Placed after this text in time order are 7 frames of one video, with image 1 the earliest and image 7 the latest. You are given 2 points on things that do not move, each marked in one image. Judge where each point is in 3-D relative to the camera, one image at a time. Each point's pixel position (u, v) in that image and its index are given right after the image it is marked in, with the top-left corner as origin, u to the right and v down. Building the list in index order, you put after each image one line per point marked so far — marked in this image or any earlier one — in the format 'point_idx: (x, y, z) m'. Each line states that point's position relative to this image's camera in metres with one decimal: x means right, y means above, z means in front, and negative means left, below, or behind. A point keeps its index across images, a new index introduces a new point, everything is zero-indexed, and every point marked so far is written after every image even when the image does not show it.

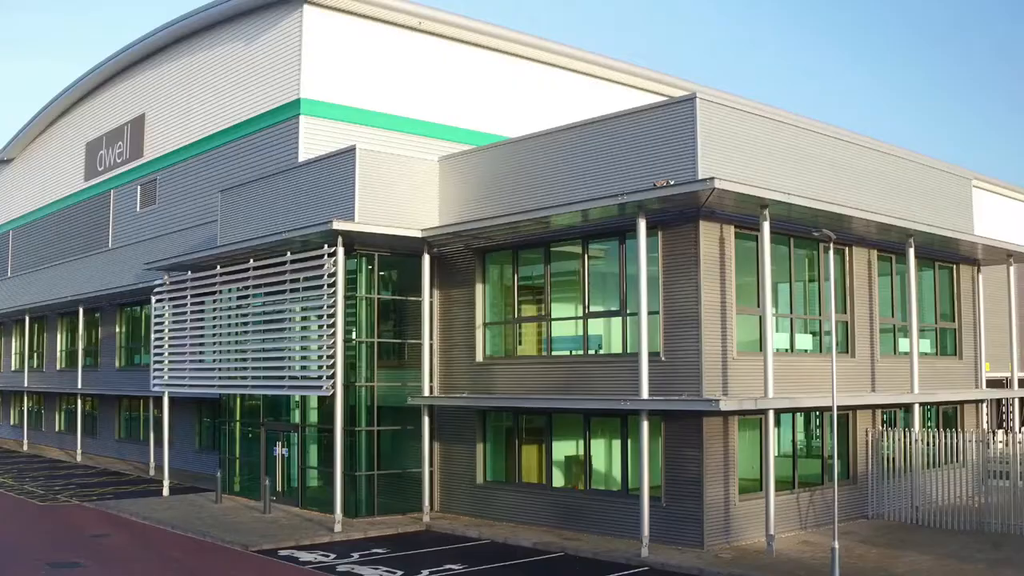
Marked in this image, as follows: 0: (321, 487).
0: (-3.6, -3.8, +18.5) m
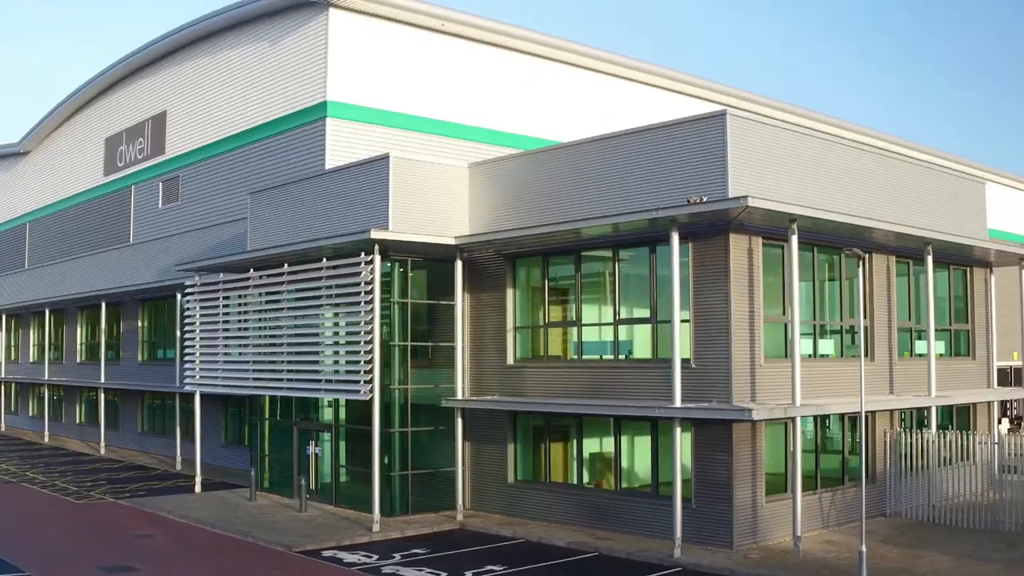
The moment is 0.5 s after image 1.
0: (-3.1, -3.9, +19.0) m
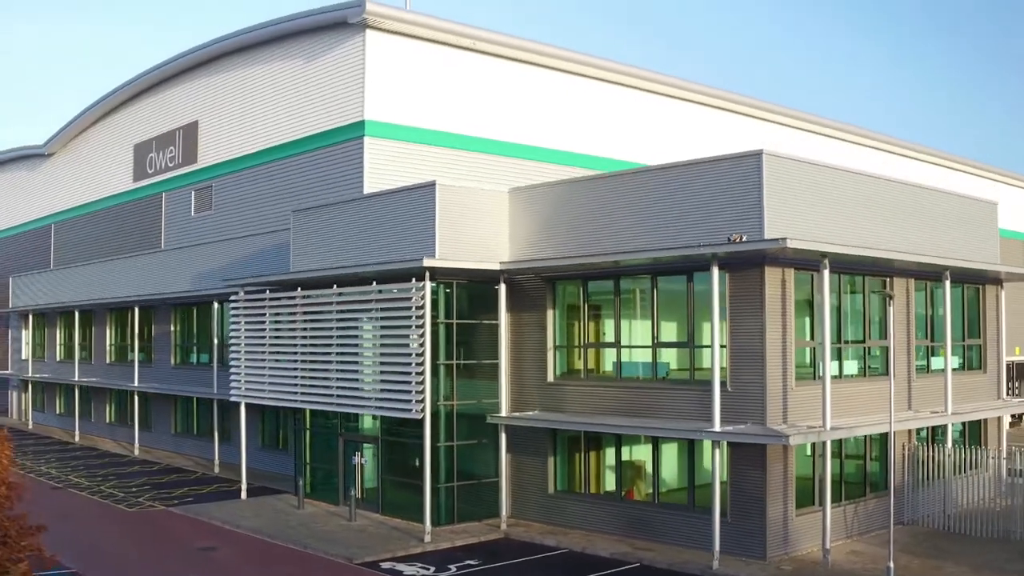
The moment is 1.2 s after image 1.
0: (-2.3, -4.3, +20.1) m
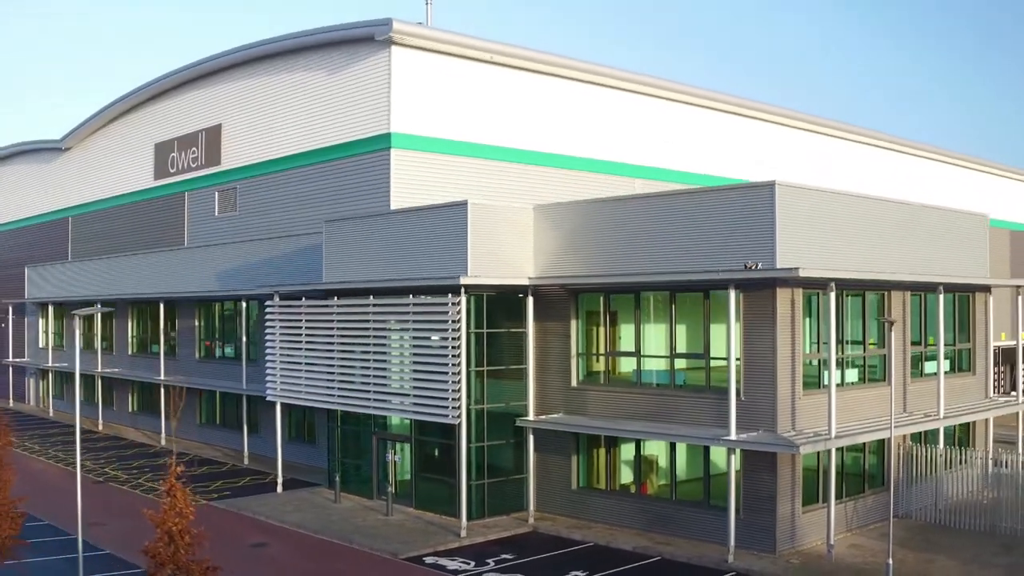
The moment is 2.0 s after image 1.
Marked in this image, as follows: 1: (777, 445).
0: (-1.8, -4.5, +21.6) m
1: (+4.4, -2.6, +16.2) m
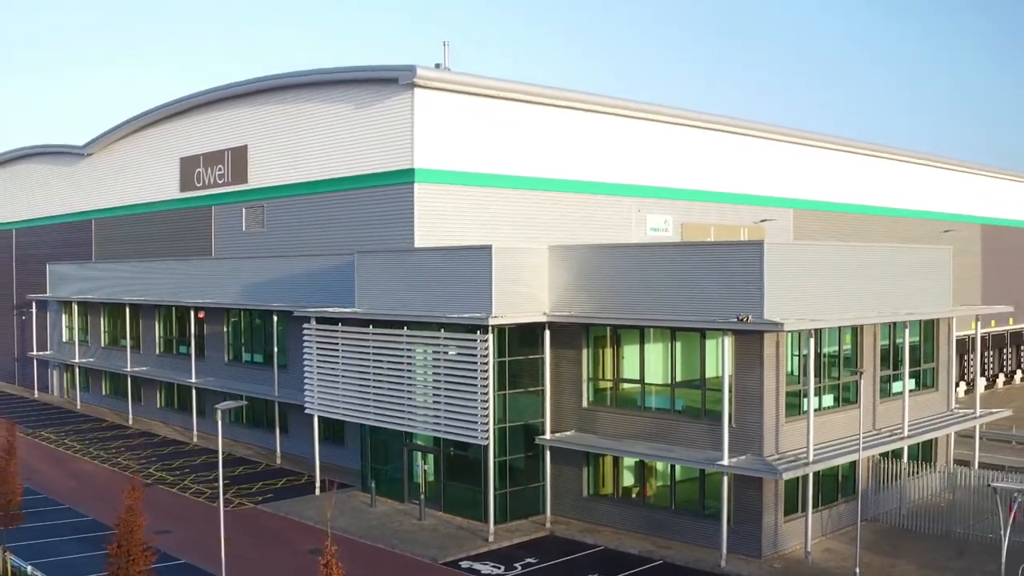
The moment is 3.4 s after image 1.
0: (-1.3, -5.2, +24.4) m
1: (+4.9, -3.6, +19.1) m
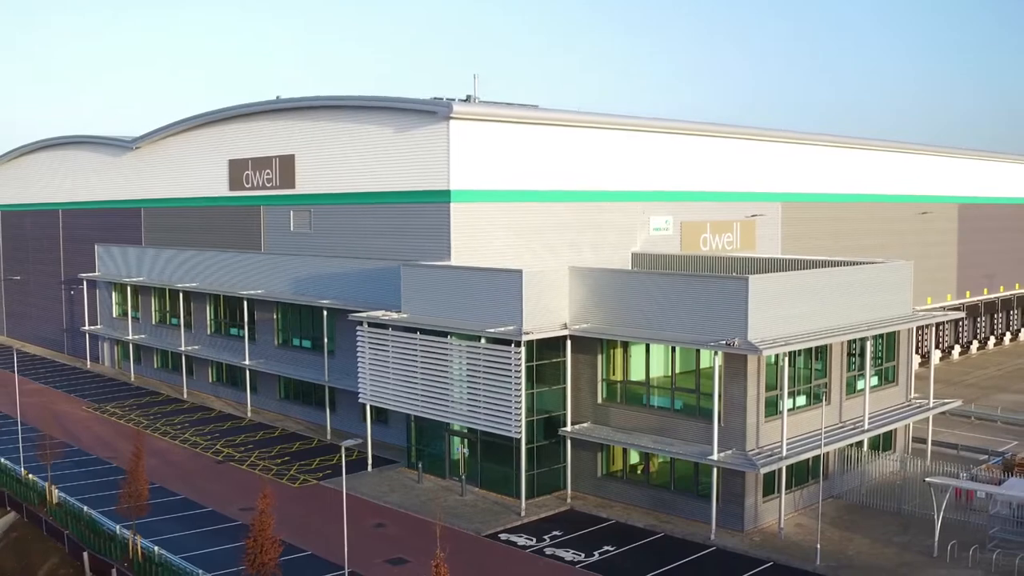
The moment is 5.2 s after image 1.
0: (-0.6, -5.6, +29.1) m
1: (+5.7, -4.3, +23.7) m
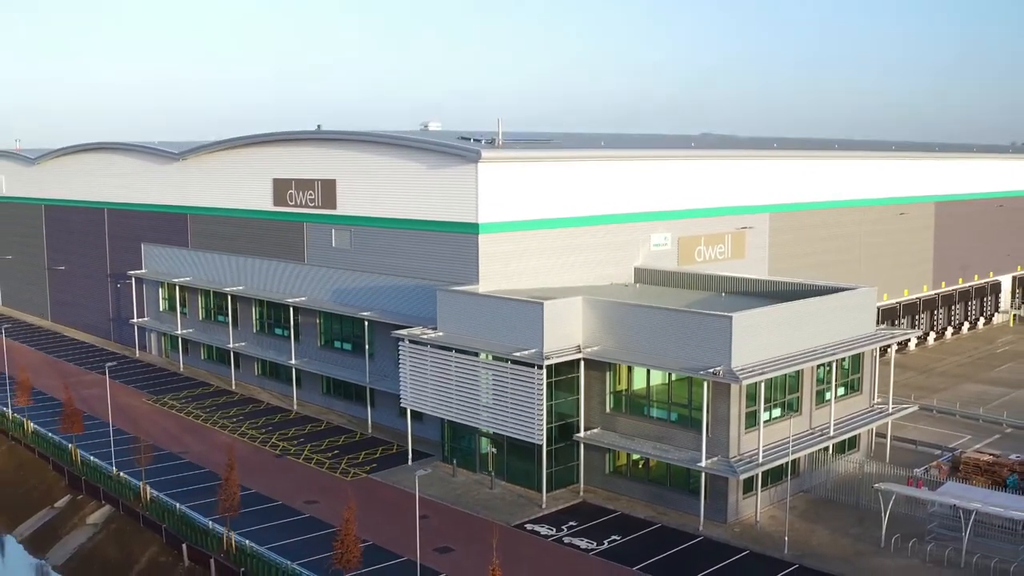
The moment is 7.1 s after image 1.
0: (+0.2, -6.5, +34.4) m
1: (+6.5, -5.4, +28.9) m
